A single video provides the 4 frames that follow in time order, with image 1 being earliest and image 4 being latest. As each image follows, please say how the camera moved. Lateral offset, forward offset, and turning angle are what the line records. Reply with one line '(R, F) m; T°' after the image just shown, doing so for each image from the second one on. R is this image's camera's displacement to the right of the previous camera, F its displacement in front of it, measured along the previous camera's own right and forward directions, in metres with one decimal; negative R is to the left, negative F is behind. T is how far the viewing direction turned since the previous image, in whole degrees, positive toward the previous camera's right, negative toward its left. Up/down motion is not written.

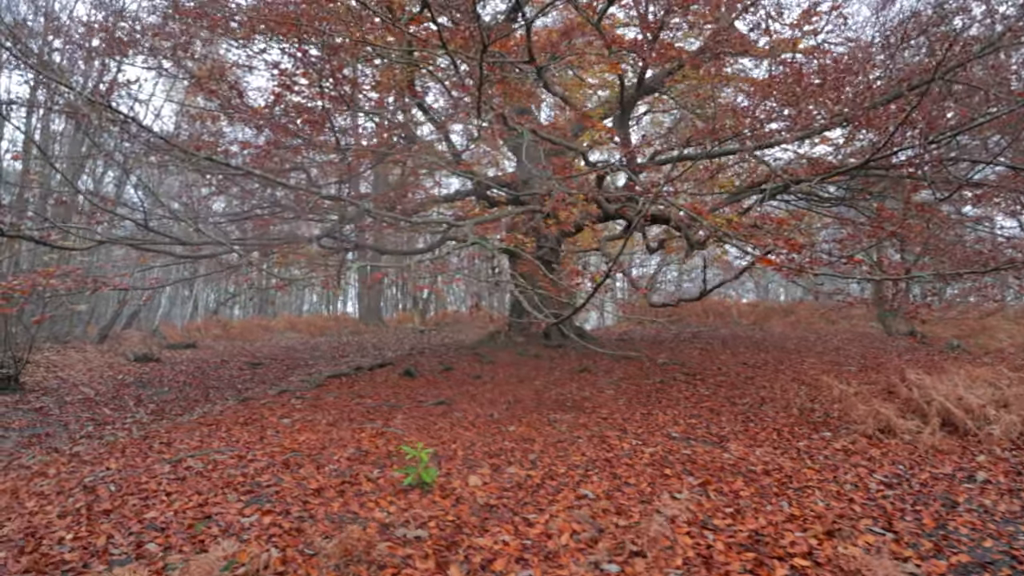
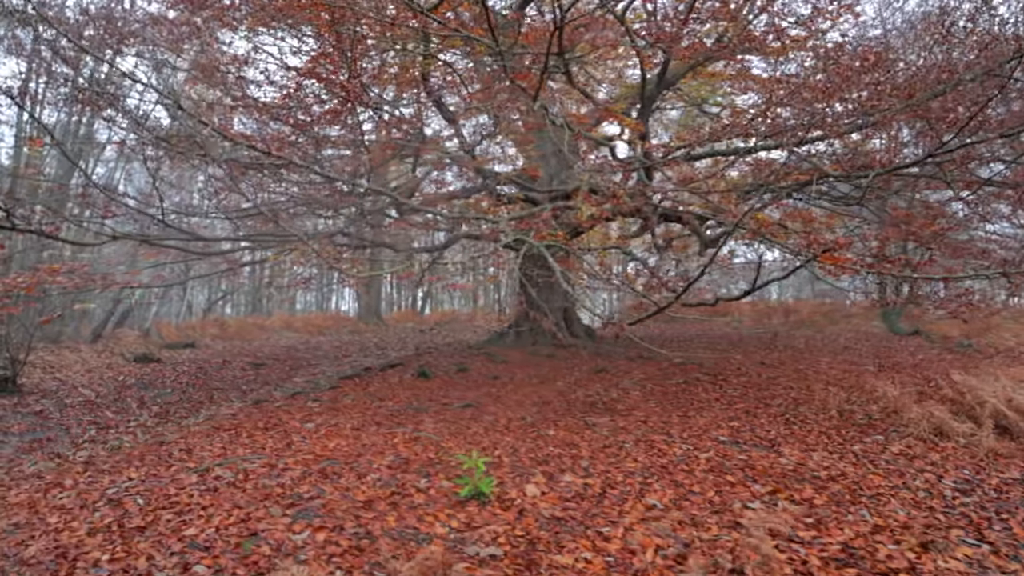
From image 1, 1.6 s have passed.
(-0.5, +0.3) m; +1°
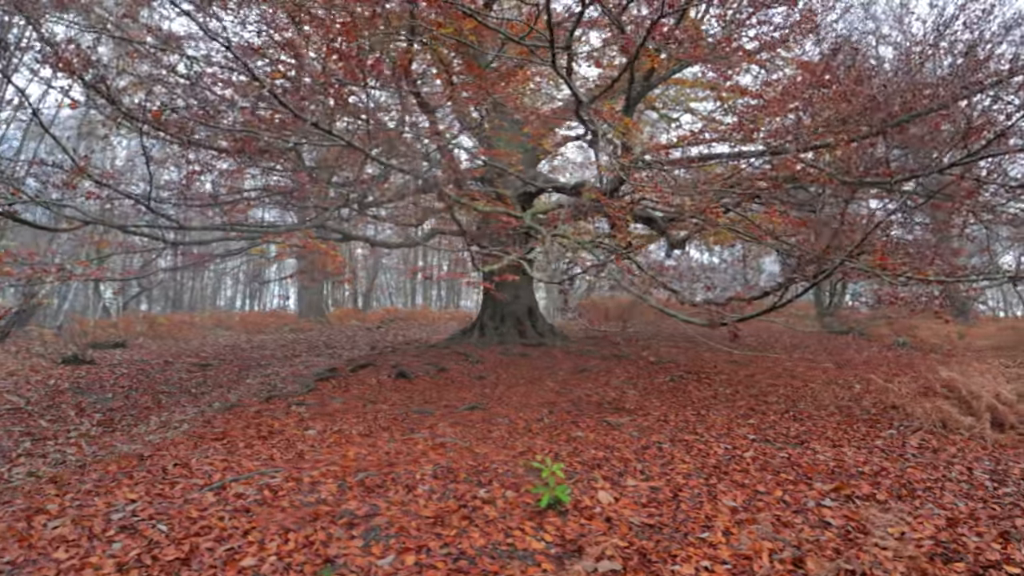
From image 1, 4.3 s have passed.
(-1.0, +0.3) m; +8°
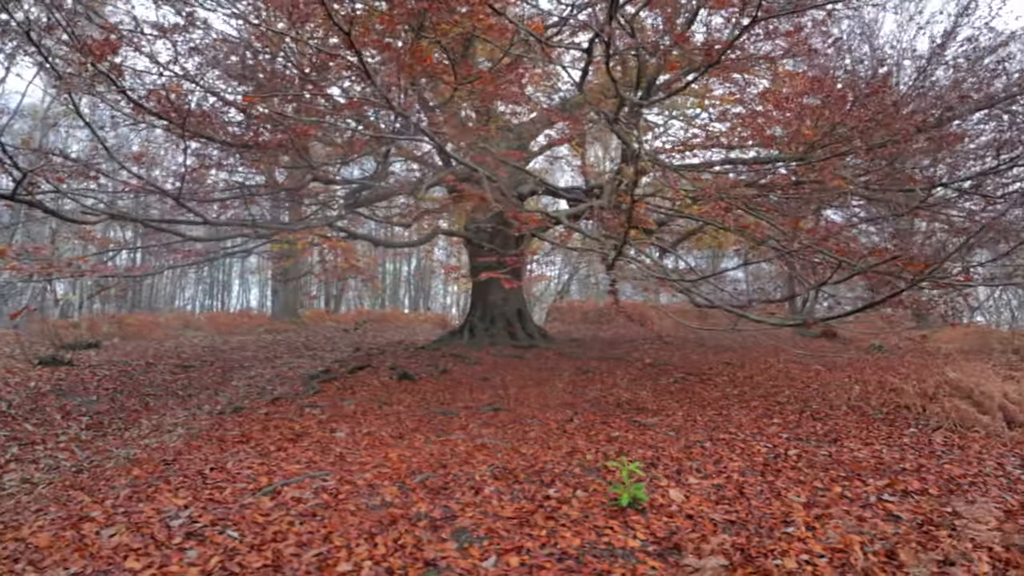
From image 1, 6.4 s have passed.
(-0.7, +0.1) m; +4°
